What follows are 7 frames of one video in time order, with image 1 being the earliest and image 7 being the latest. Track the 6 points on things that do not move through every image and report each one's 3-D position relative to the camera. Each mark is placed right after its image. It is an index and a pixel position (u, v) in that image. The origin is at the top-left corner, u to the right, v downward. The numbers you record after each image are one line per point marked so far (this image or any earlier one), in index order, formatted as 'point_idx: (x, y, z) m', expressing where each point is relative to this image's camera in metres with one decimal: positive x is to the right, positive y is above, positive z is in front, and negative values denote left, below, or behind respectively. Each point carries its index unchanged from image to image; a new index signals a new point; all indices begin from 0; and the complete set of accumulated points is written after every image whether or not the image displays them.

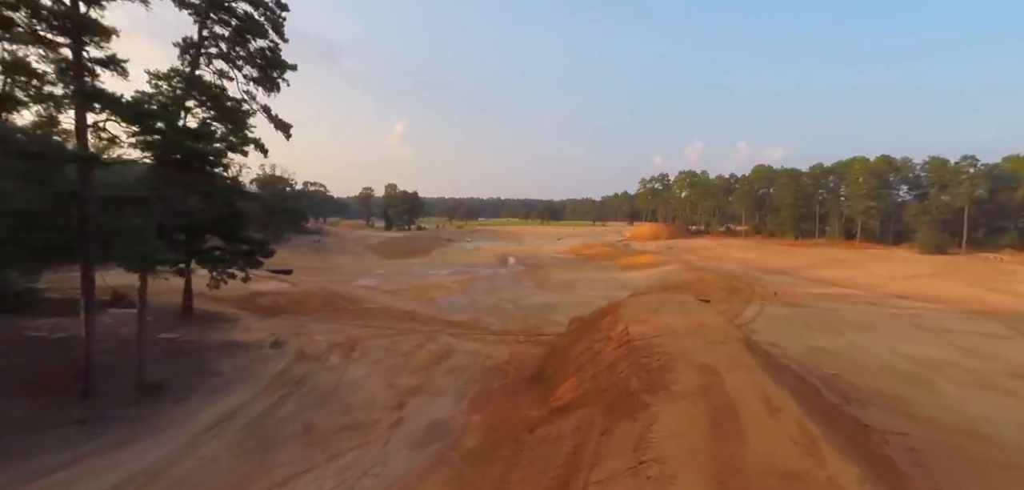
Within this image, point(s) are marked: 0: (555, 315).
0: (+1.7, -2.7, +19.1) m
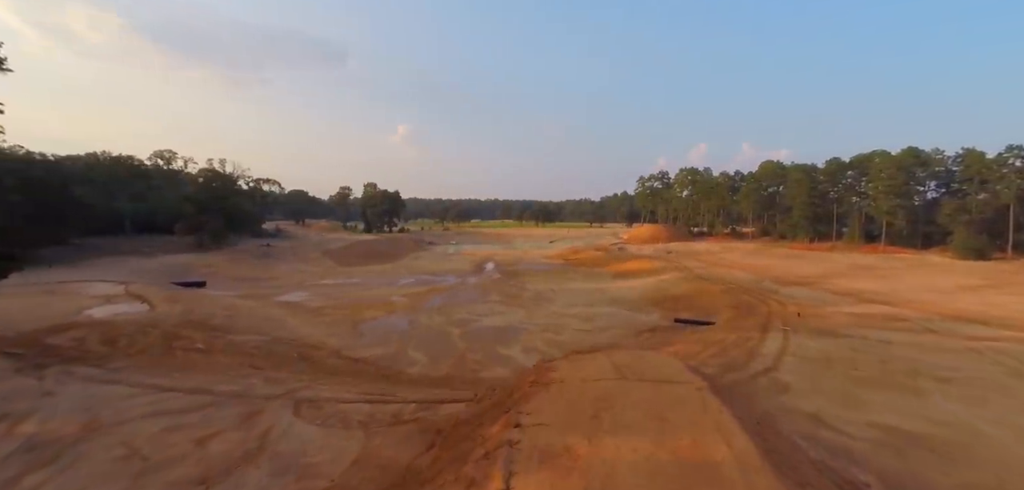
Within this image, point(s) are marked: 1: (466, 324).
0: (-0.1, -3.0, +14.3) m
1: (-1.7, -2.8, +17.6) m
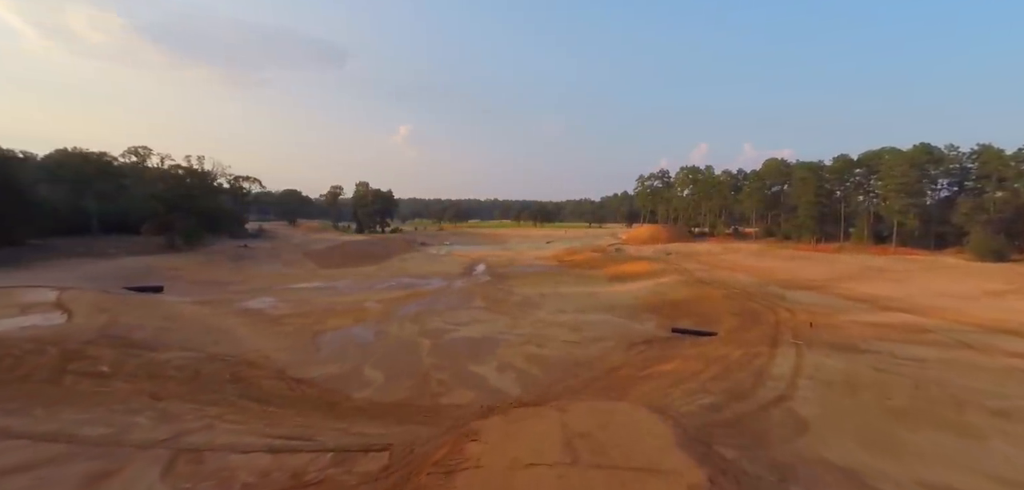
0: (-0.8, -3.0, +12.6) m
1: (-2.4, -2.9, +15.8) m
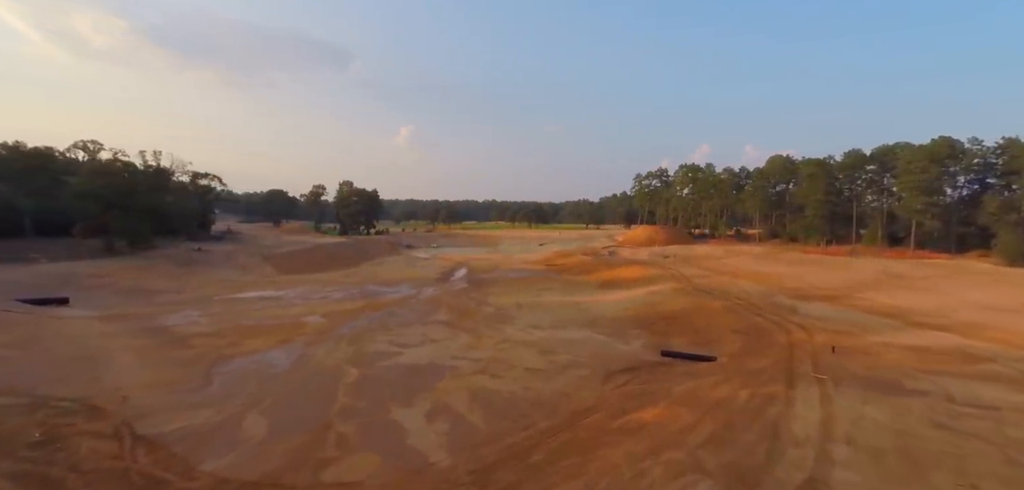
0: (-2.0, -3.2, +9.6) m
1: (-3.6, -3.0, +12.9) m
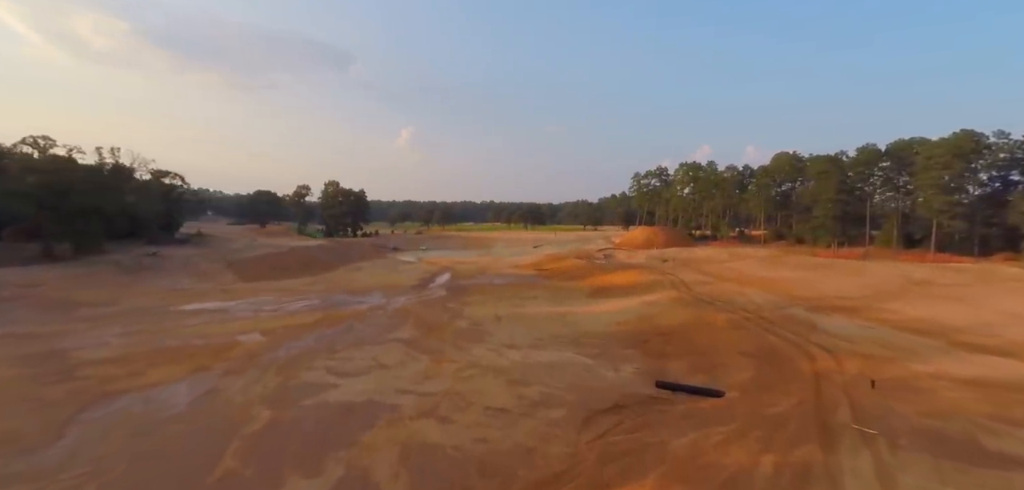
0: (-2.9, -3.3, +7.1) m
1: (-4.5, -3.2, +10.4) m
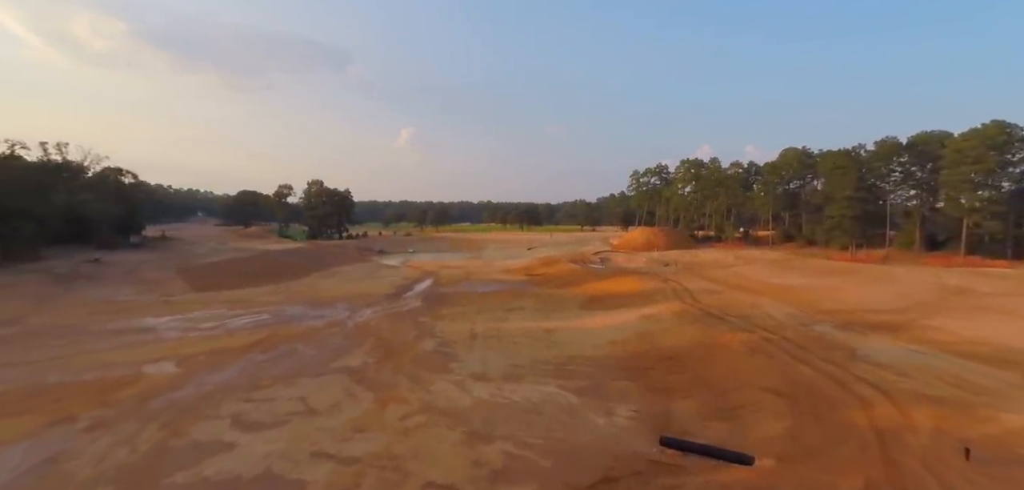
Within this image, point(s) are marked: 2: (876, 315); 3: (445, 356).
0: (-3.6, -3.5, +4.3) m
1: (-5.2, -3.4, +7.6) m
2: (+12.4, -2.4, +16.8) m
3: (-1.9, -3.2, +14.4) m
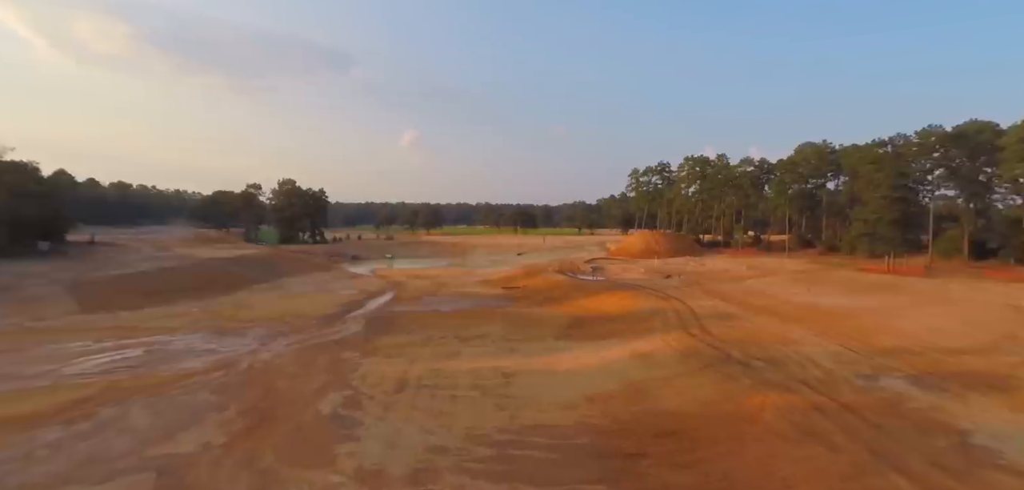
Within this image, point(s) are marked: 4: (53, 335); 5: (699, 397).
0: (-5.1, -3.9, -0.2) m
1: (-6.7, -3.7, +3.1) m
2: (+11.0, -2.8, +12.2) m
3: (-3.3, -3.5, +9.9) m
4: (-14.5, -2.8, +16.0) m
5: (+4.0, -3.2, +10.5) m
